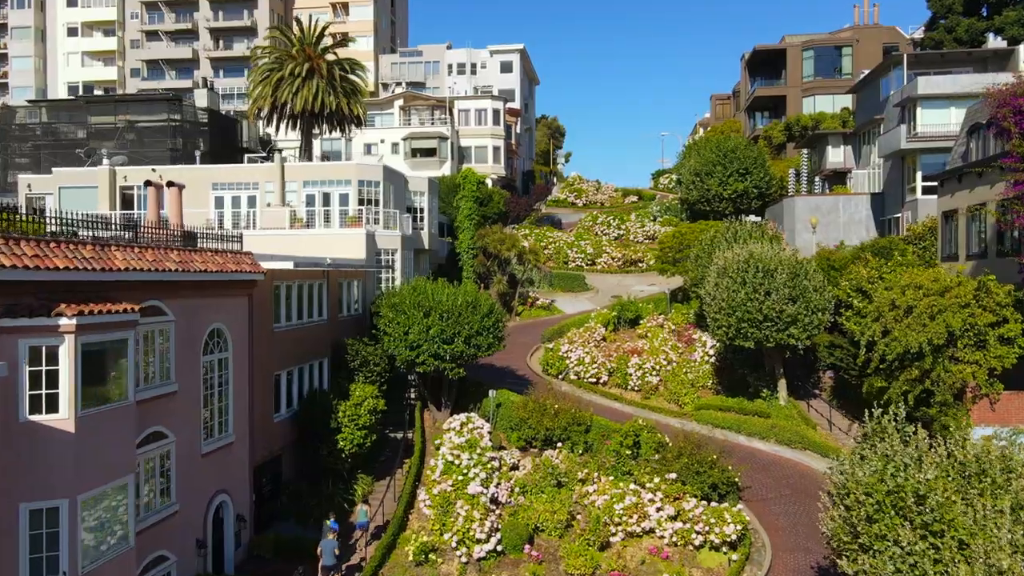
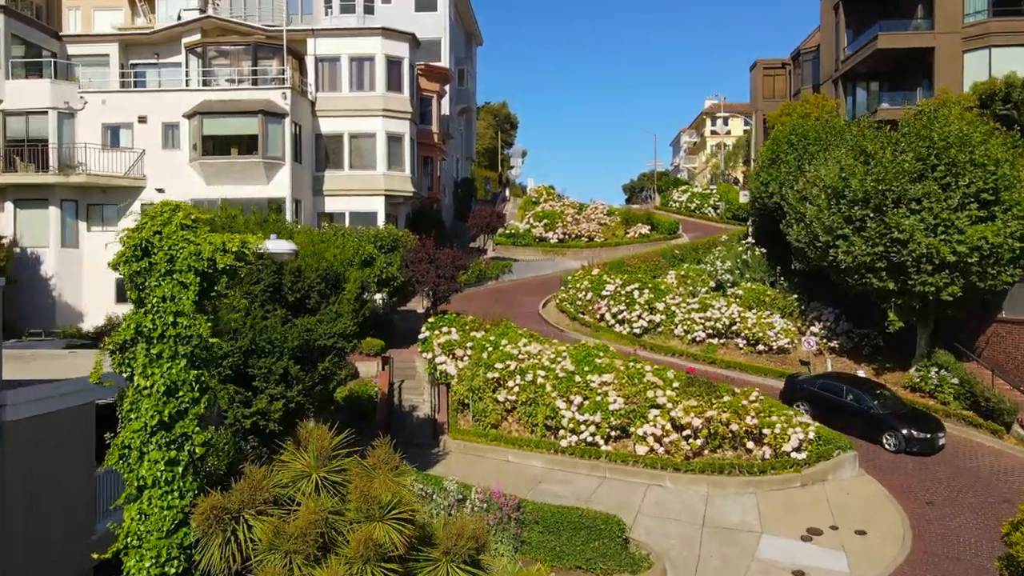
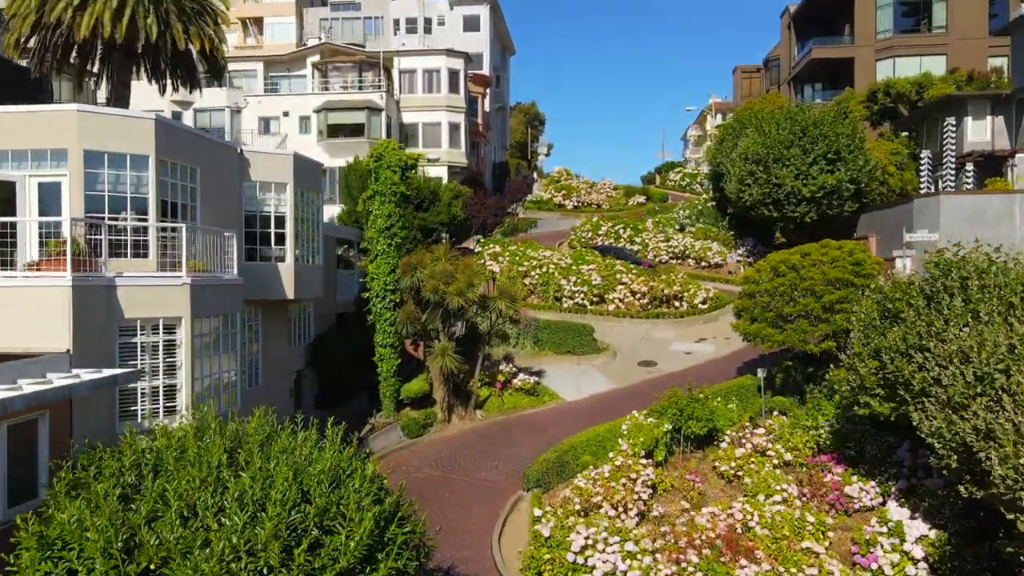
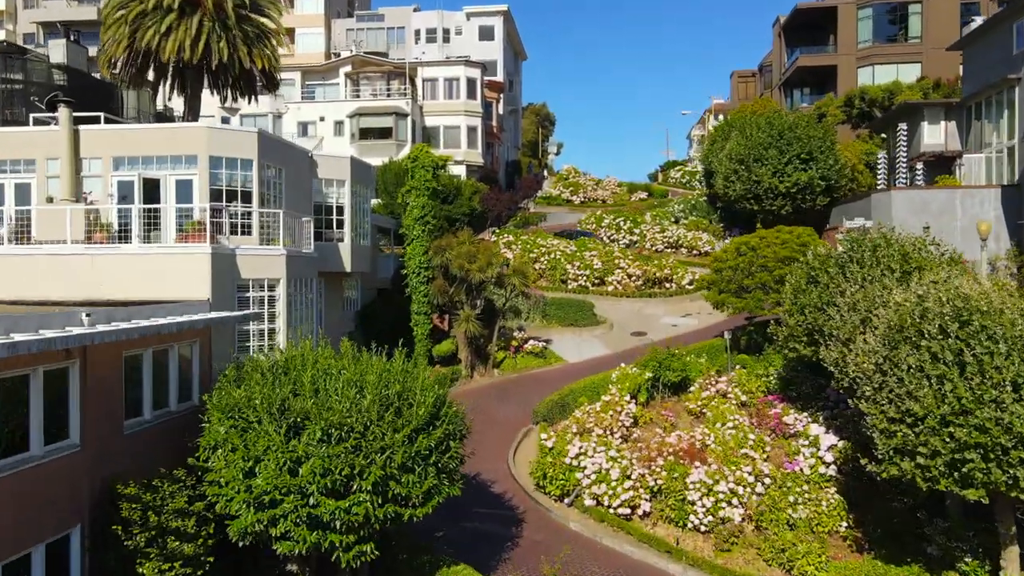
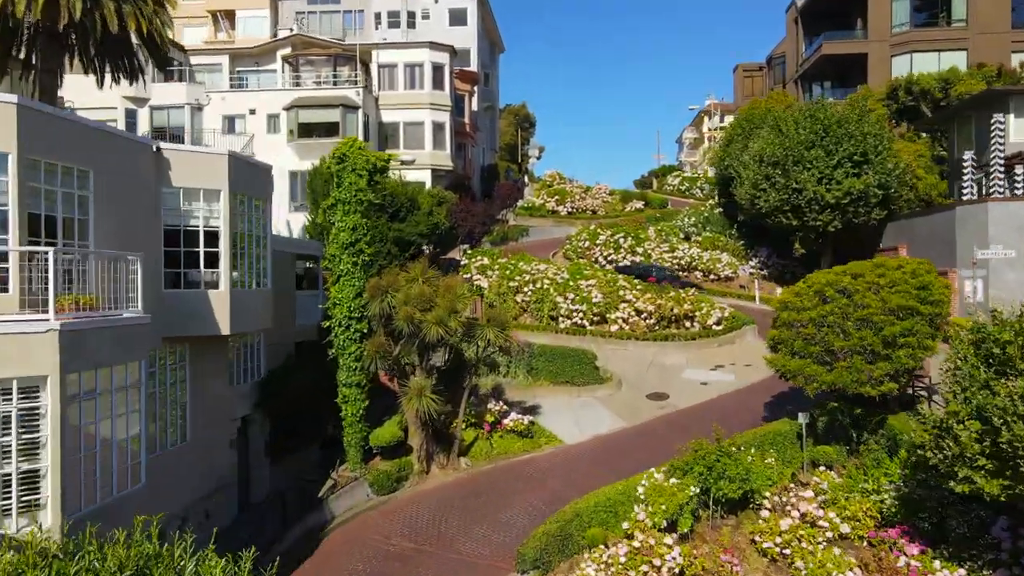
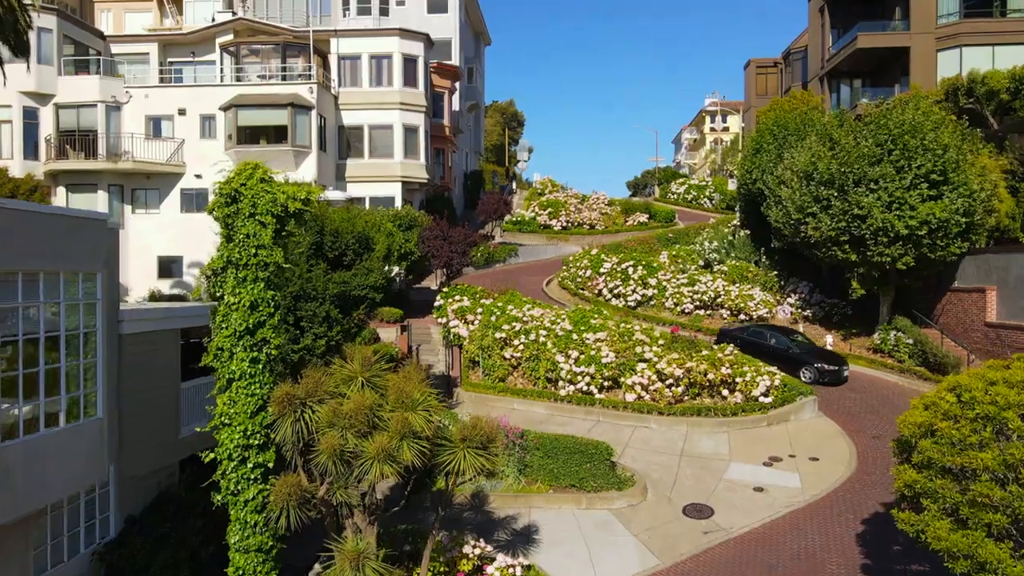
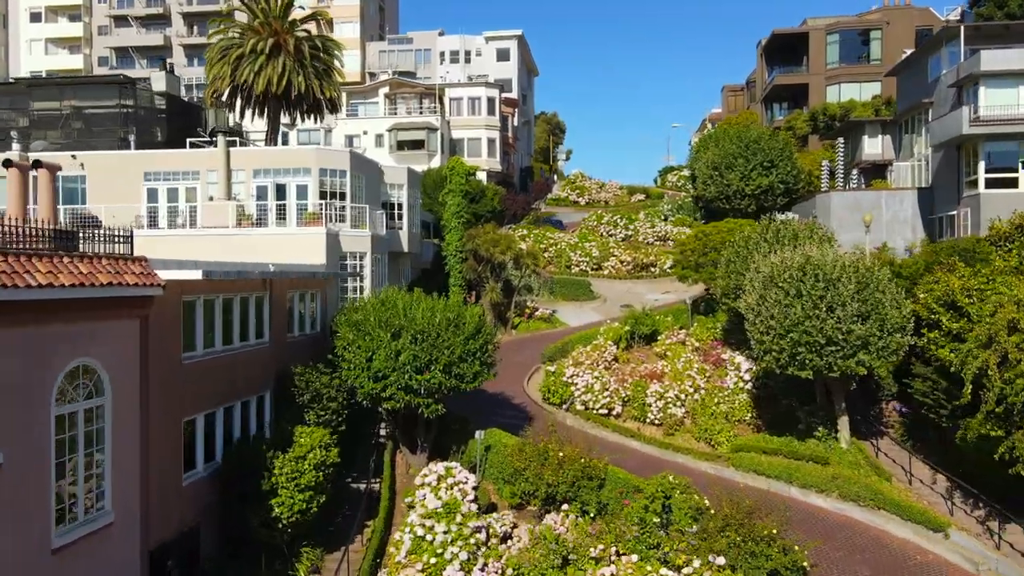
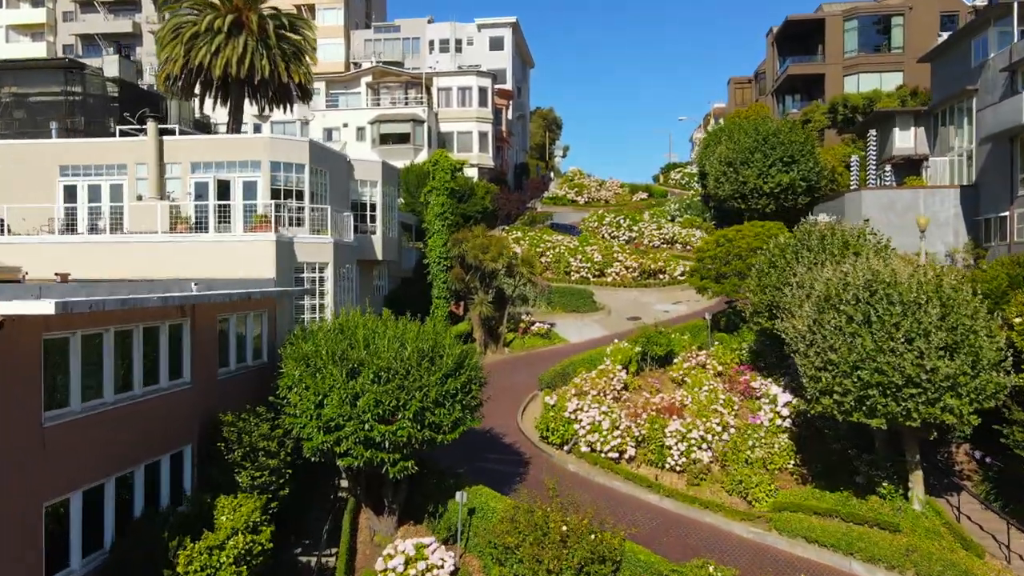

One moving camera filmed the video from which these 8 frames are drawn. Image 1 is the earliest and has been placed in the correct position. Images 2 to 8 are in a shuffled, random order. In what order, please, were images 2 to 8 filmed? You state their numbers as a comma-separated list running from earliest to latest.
7, 8, 4, 3, 5, 6, 2
